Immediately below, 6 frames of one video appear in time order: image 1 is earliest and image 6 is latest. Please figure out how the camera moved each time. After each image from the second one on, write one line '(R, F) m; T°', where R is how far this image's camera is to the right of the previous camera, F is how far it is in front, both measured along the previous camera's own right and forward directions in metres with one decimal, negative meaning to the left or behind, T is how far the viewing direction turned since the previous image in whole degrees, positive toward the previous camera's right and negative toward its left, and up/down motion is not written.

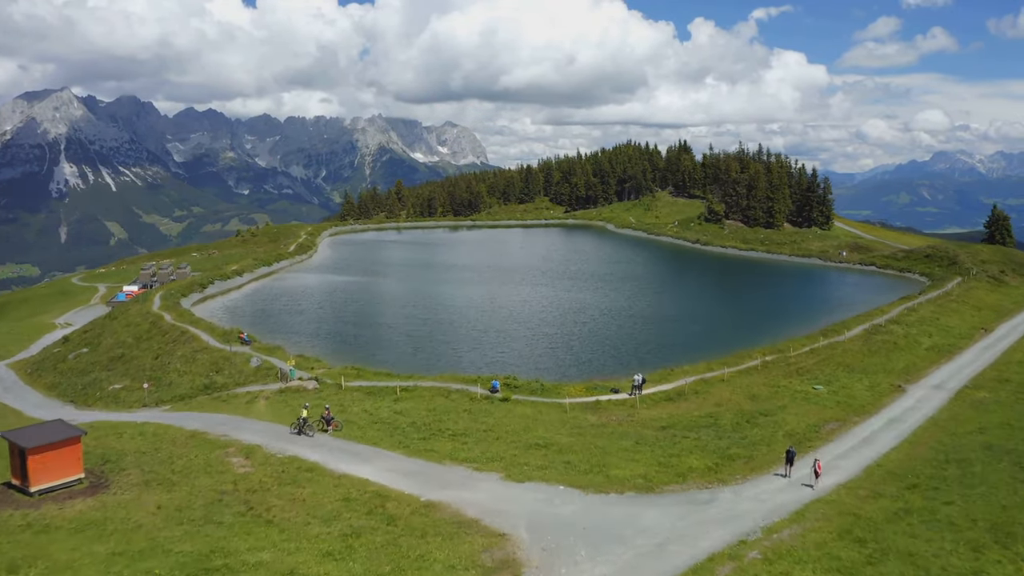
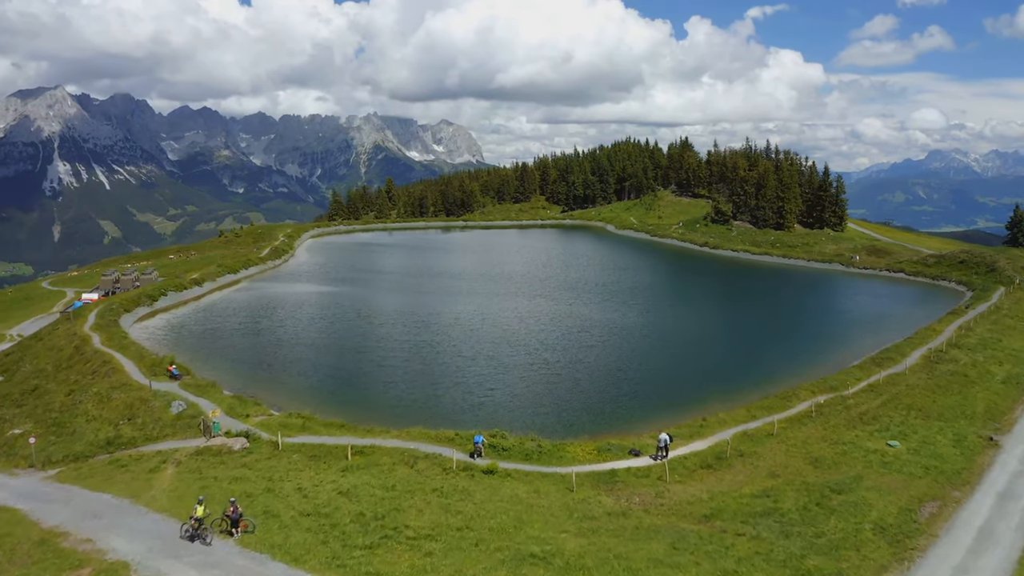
(+0.5, +10.8) m; 0°
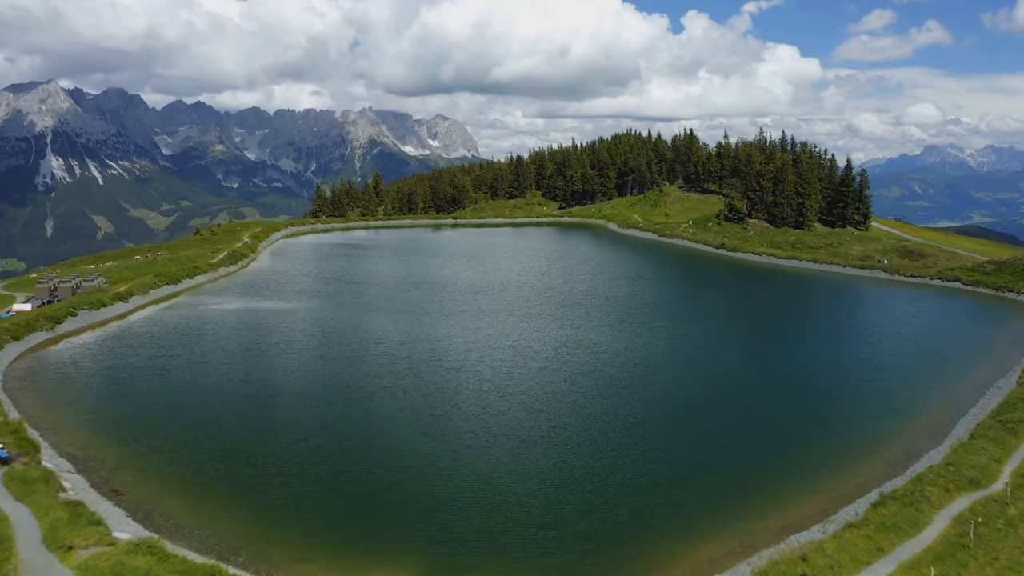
(+0.6, +15.2) m; 0°
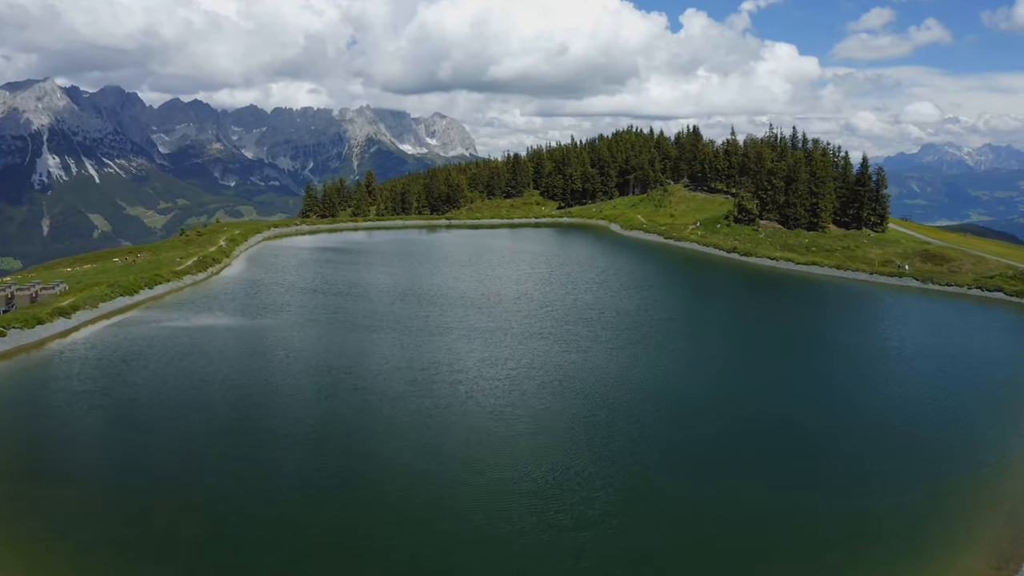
(+0.3, +8.7) m; 0°
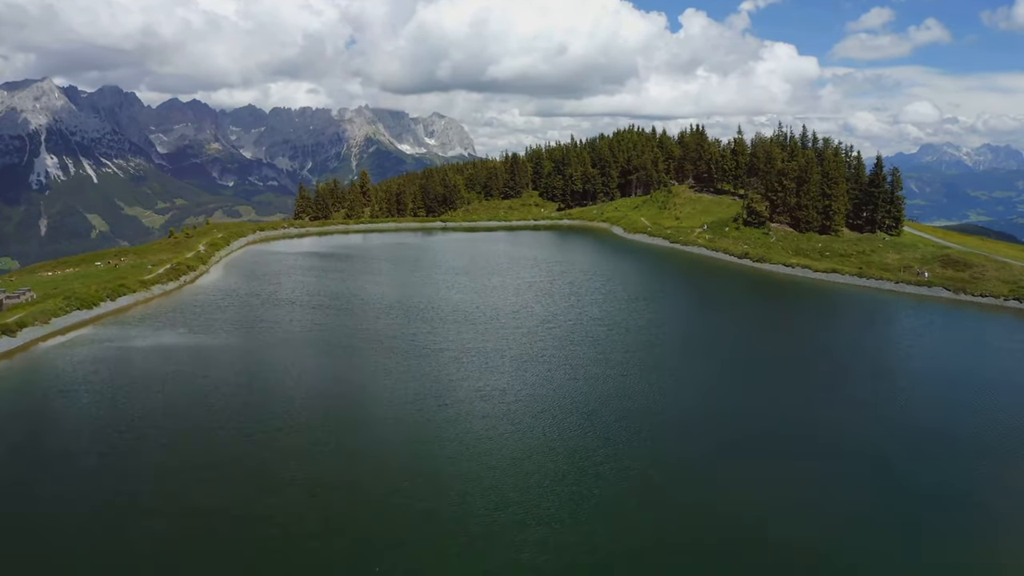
(+0.2, +6.8) m; 0°
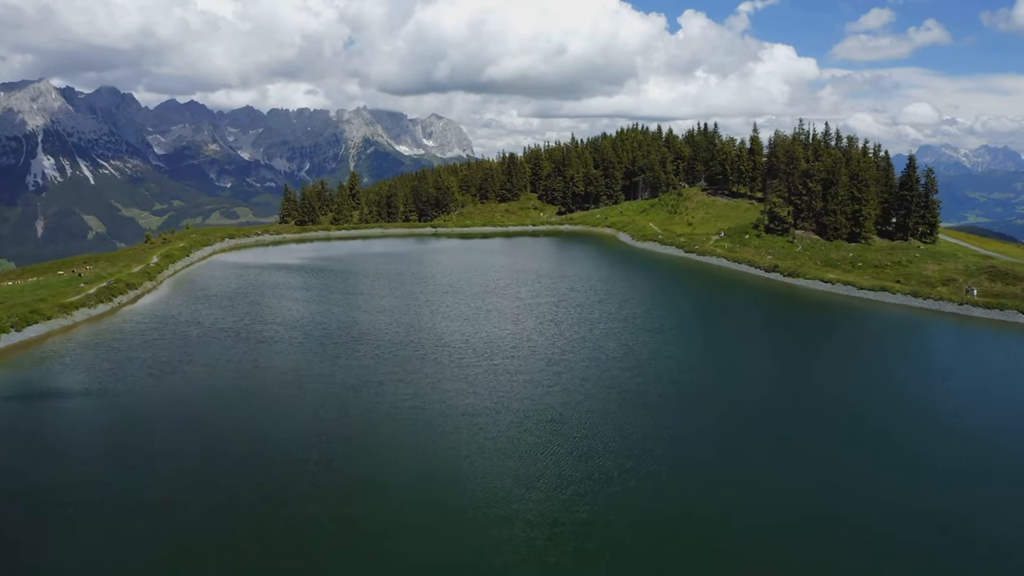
(+0.3, +13.2) m; 0°
